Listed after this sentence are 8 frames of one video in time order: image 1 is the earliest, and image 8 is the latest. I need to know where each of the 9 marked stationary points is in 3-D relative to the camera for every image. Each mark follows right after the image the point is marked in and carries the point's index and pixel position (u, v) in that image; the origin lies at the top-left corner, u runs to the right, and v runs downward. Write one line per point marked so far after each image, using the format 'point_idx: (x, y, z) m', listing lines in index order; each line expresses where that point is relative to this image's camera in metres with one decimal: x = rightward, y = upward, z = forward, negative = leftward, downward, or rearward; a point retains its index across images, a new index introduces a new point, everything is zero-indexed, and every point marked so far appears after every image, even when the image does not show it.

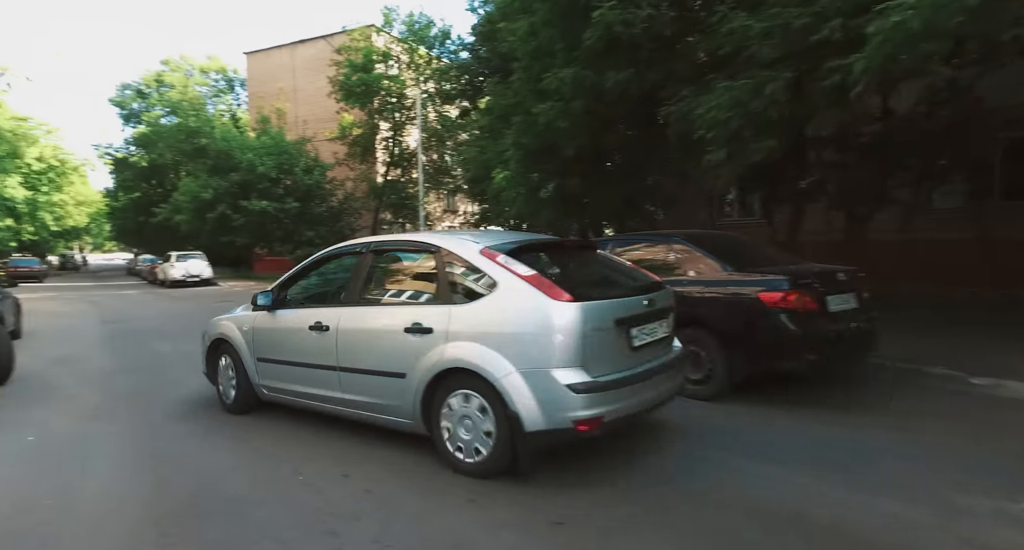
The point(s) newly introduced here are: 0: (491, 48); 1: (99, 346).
0: (-0.5, +5.9, +15.3) m
1: (-7.5, -1.3, +10.7) m
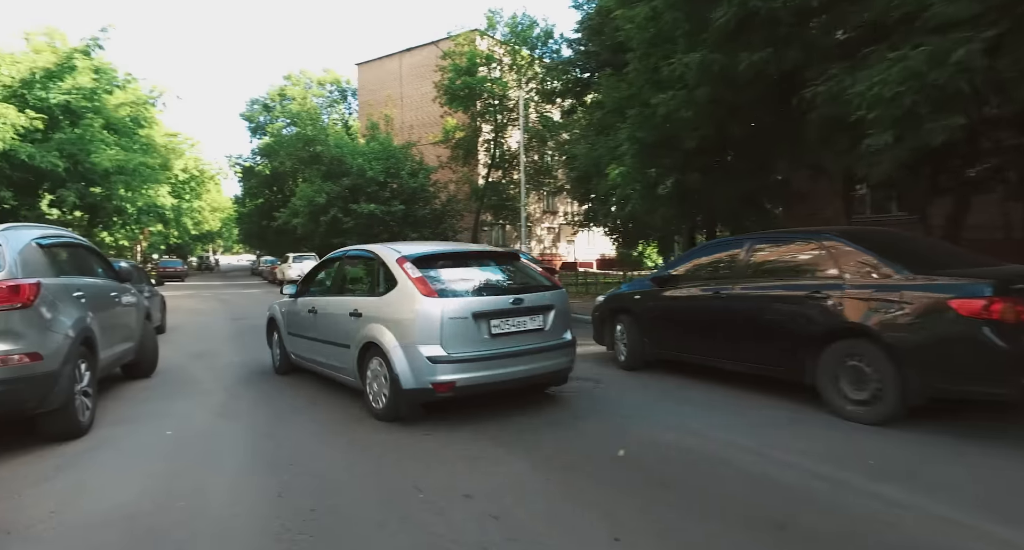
0: (+2.2, +5.8, +14.8) m
1: (-5.5, -1.3, +11.4) m
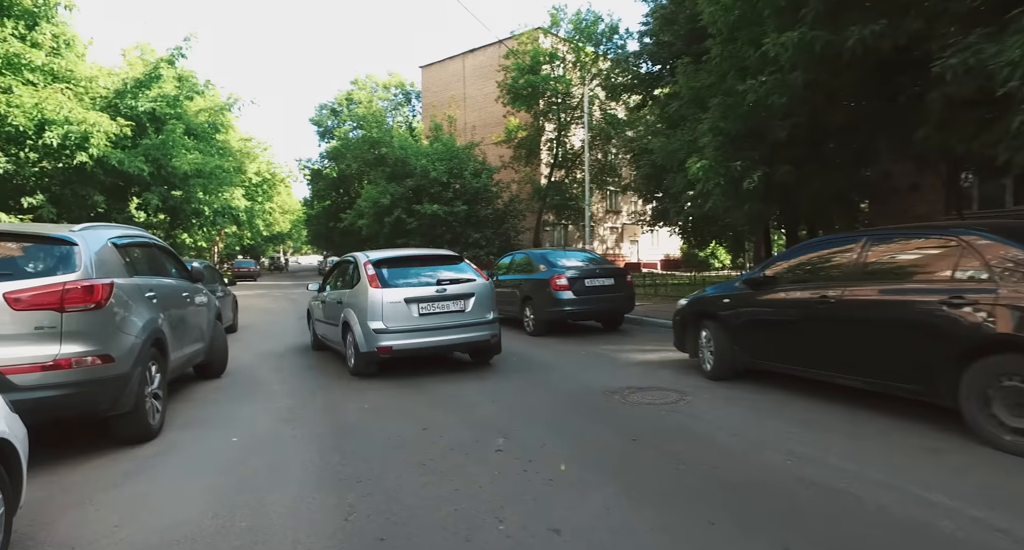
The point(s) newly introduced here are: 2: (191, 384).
0: (+3.8, +5.8, +14.1) m
1: (-4.2, -1.3, +11.5) m
2: (-3.9, -1.4, +7.3) m
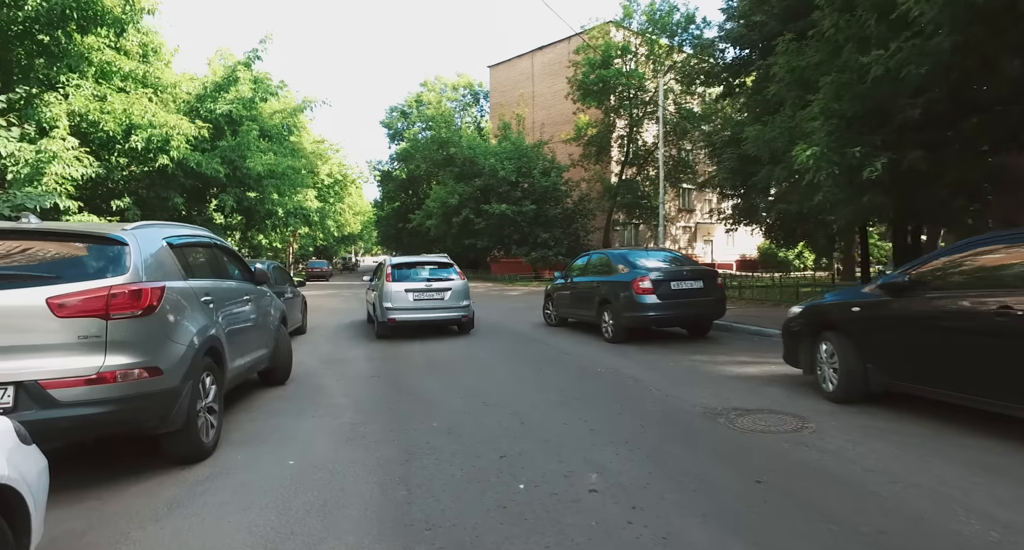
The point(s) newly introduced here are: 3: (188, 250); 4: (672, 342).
0: (+5.5, +5.7, +12.9) m
1: (-2.8, -1.3, +11.1) m
2: (-3.0, -1.4, +7.0) m
3: (-2.9, +0.2, +5.3) m
4: (+2.8, -1.2, +10.3) m
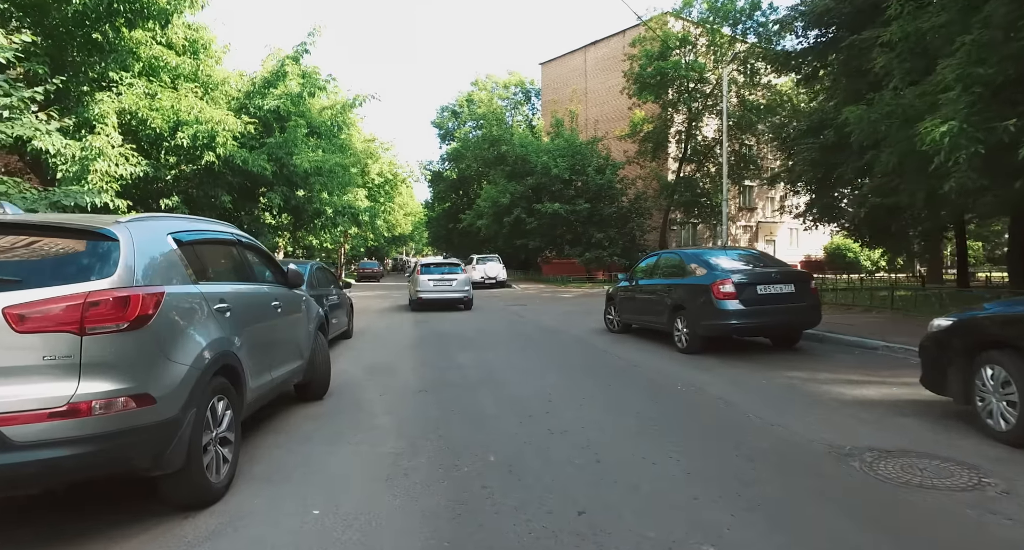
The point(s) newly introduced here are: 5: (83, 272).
0: (+6.6, +5.7, +11.4) m
1: (-1.8, -1.4, +10.3) m
2: (-2.3, -1.4, +6.2) m
3: (-2.3, +0.2, +4.5) m
4: (+3.7, -1.2, +9.1) m
5: (-2.3, 0.0, +3.2) m
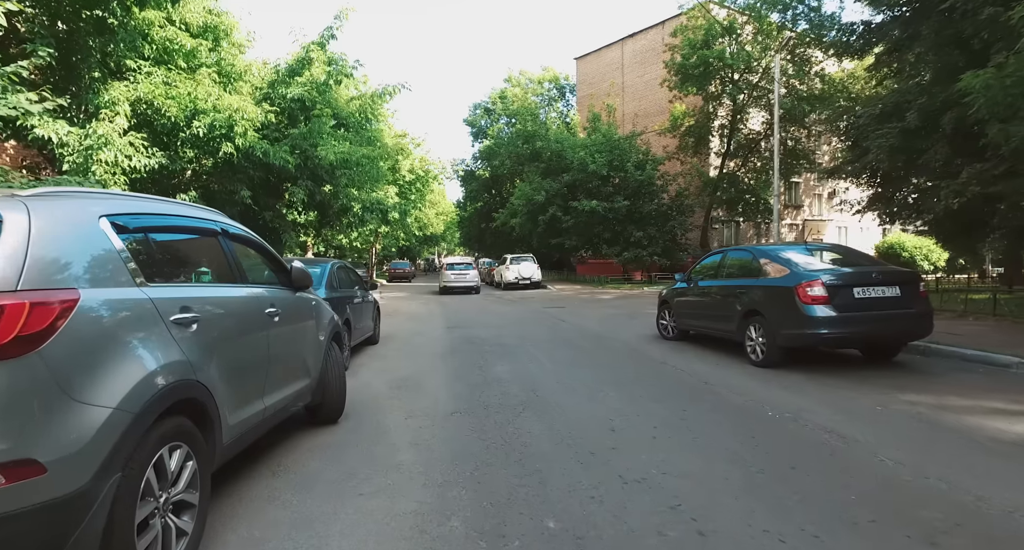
0: (+7.3, +5.7, +9.8) m
1: (-1.1, -1.4, +9.2) m
2: (-1.9, -1.4, +5.1) m
3: (-1.9, +0.2, +3.4) m
4: (+4.3, -1.2, +7.6) m
5: (-2.0, 0.0, +2.1) m
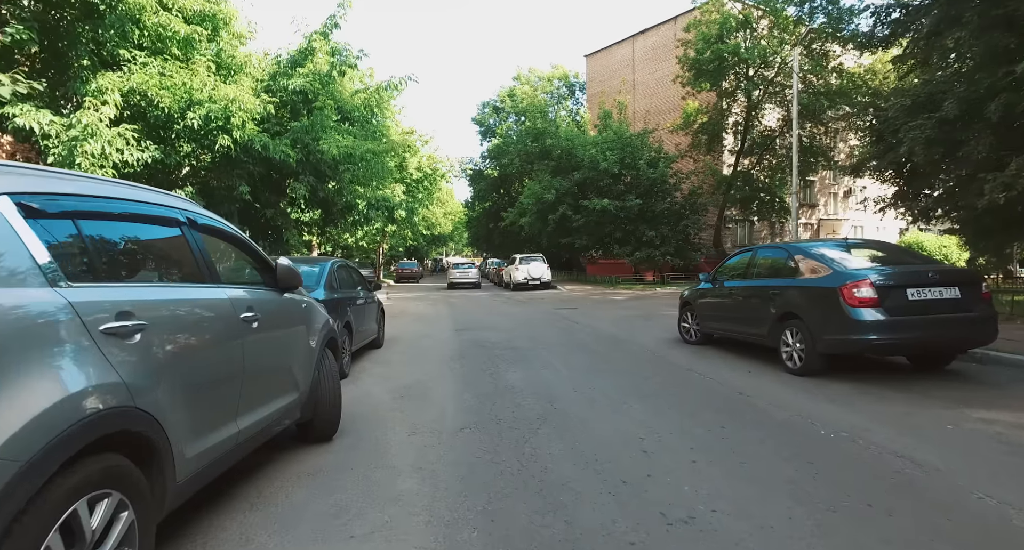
0: (+7.5, +5.7, +9.1) m
1: (-0.9, -1.3, +8.5) m
2: (-1.7, -1.4, +4.4) m
3: (-1.8, +0.2, +2.7) m
4: (+4.5, -1.2, +6.9) m
5: (-1.9, 0.0, +1.4) m
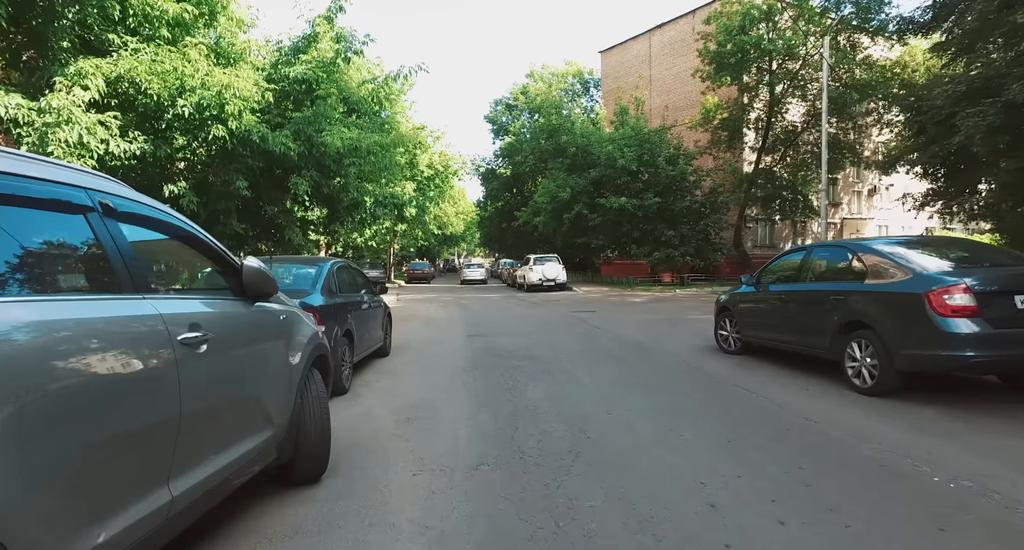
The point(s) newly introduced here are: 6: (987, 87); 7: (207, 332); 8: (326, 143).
0: (+7.8, +5.6, +7.9) m
1: (-0.6, -1.4, +7.5) m
2: (-1.5, -1.4, +3.5) m
3: (-1.7, +0.2, +1.8) m
4: (+4.7, -1.2, +5.8) m
5: (-1.8, 0.0, +0.5) m
6: (+9.9, +3.9, +12.4) m
7: (-1.4, -0.3, +2.9) m
8: (-3.9, +2.8, +12.7) m
